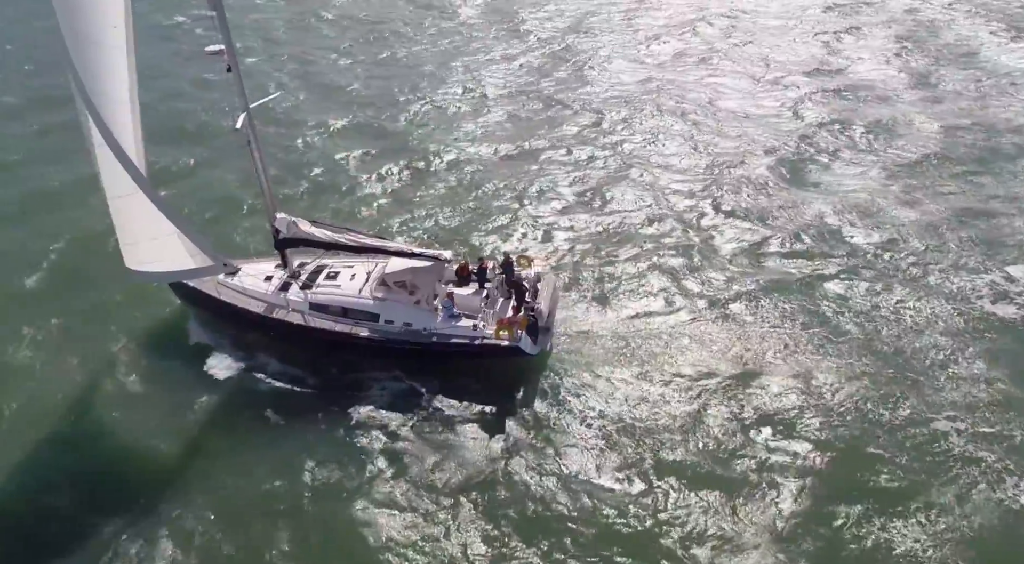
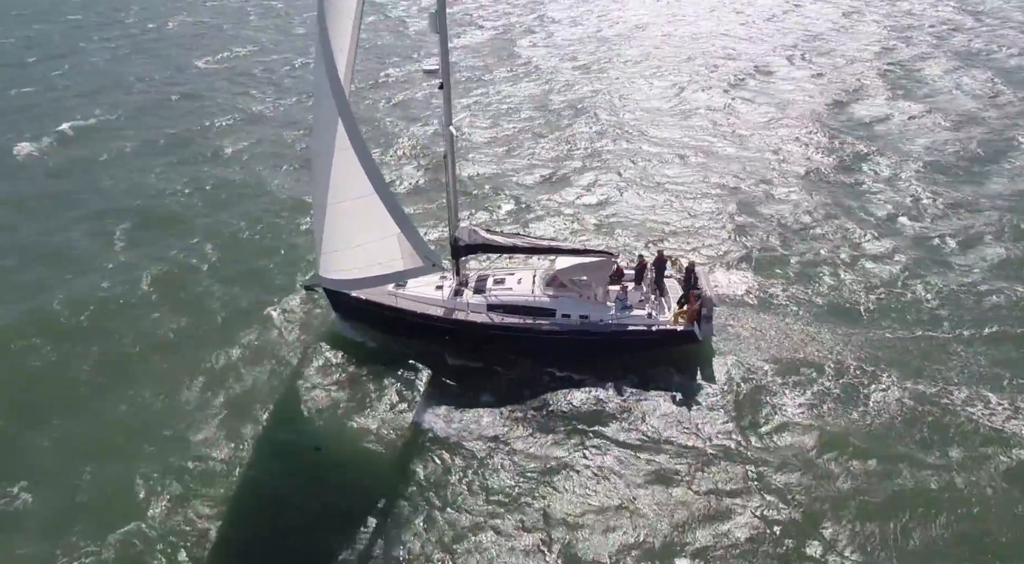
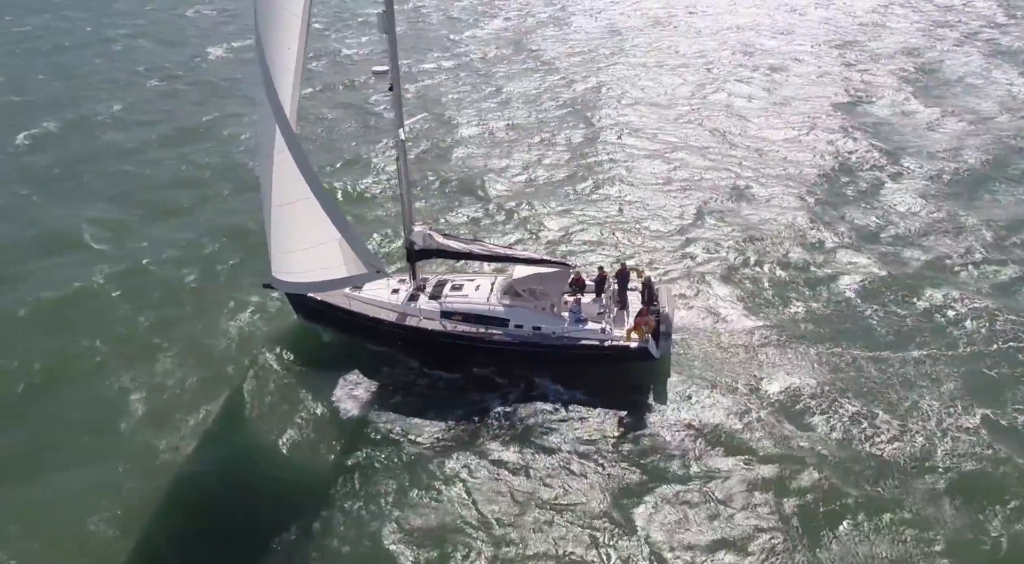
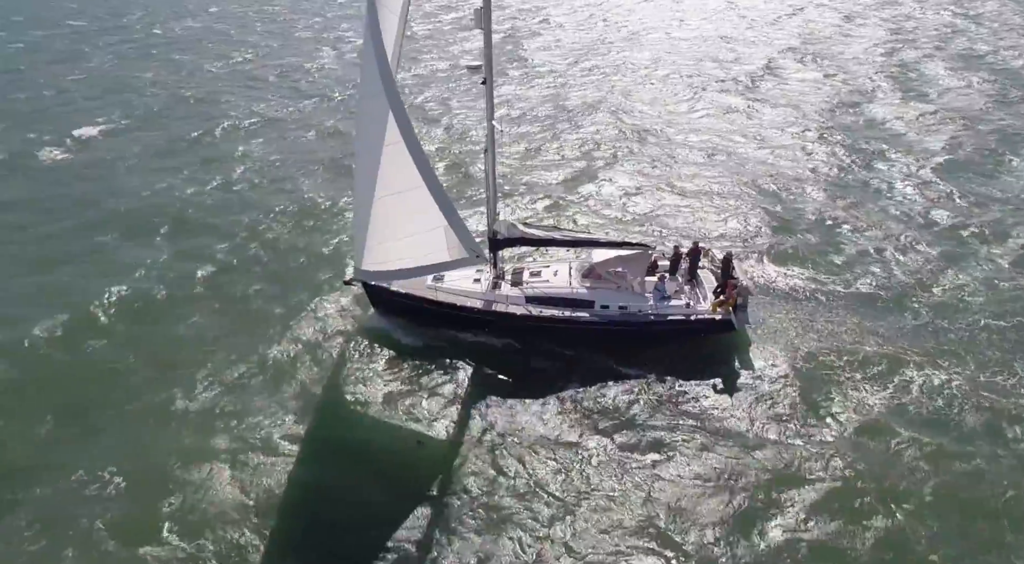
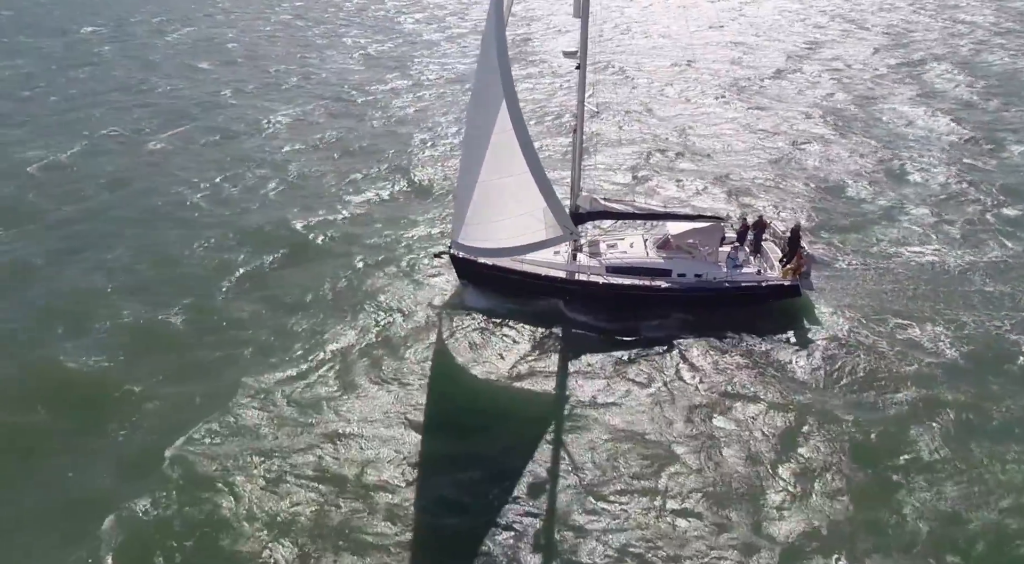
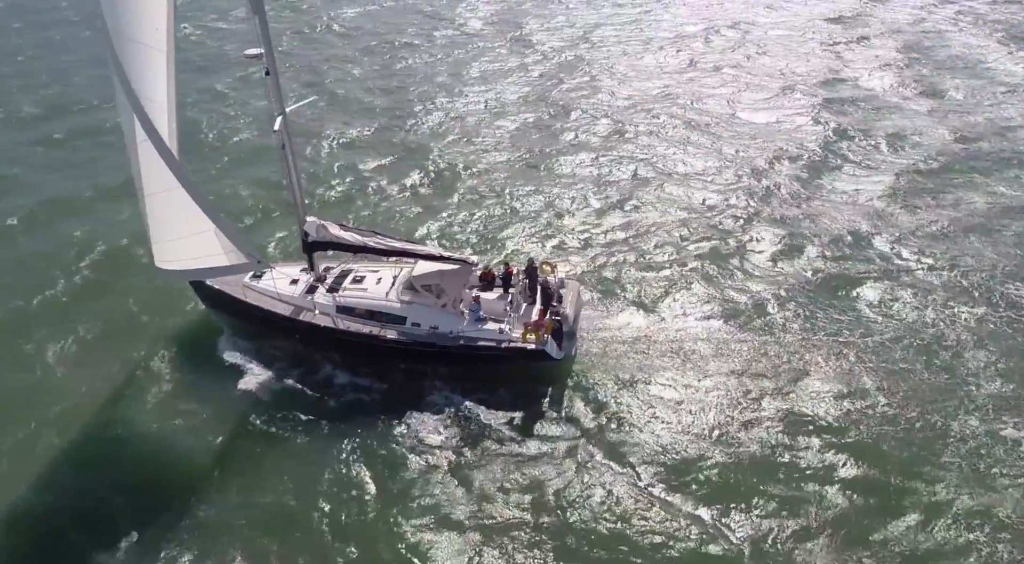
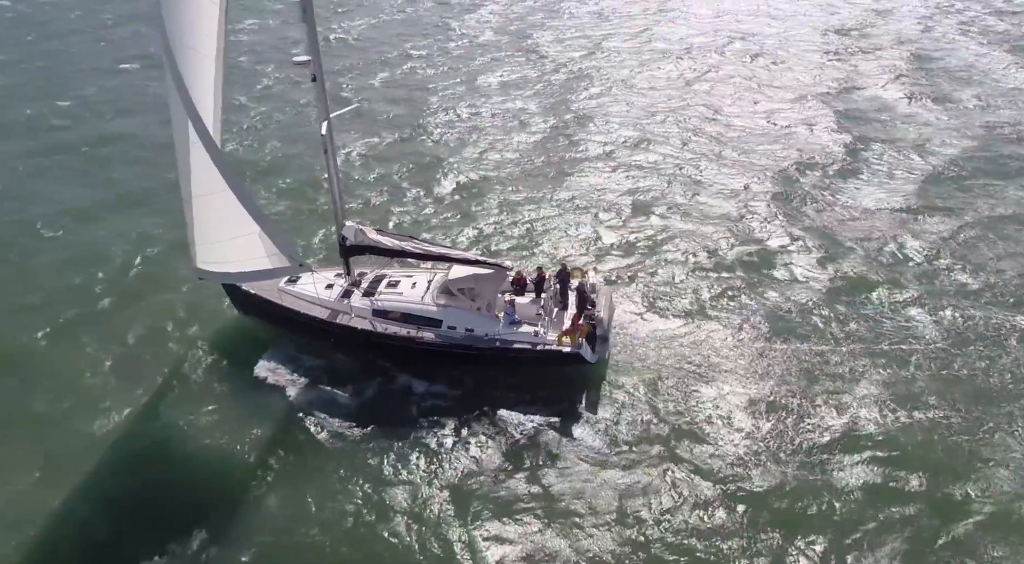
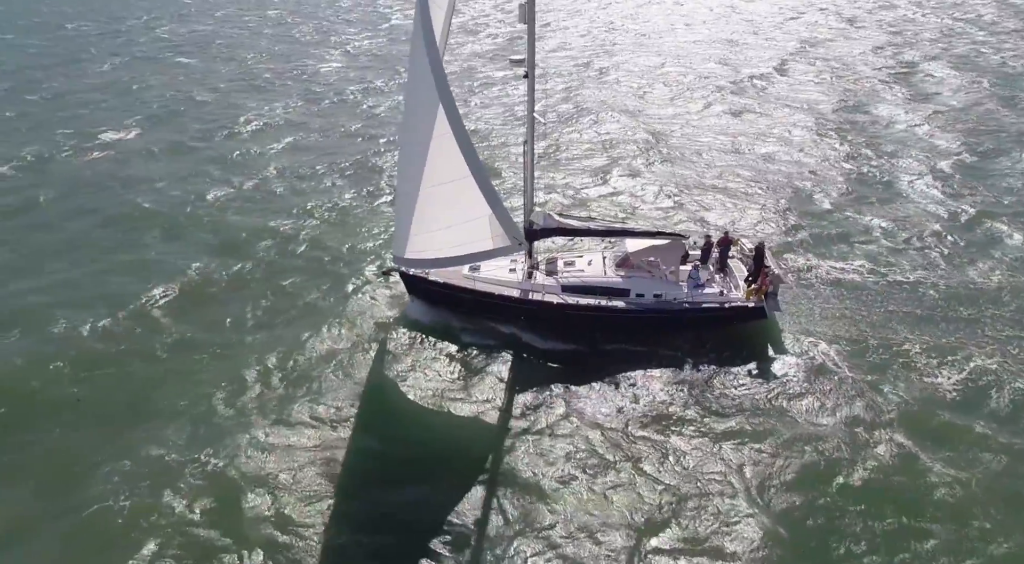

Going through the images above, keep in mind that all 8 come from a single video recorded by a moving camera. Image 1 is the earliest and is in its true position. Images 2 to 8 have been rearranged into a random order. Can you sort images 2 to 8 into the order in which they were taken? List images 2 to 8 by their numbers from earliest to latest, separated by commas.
6, 7, 3, 2, 4, 8, 5
